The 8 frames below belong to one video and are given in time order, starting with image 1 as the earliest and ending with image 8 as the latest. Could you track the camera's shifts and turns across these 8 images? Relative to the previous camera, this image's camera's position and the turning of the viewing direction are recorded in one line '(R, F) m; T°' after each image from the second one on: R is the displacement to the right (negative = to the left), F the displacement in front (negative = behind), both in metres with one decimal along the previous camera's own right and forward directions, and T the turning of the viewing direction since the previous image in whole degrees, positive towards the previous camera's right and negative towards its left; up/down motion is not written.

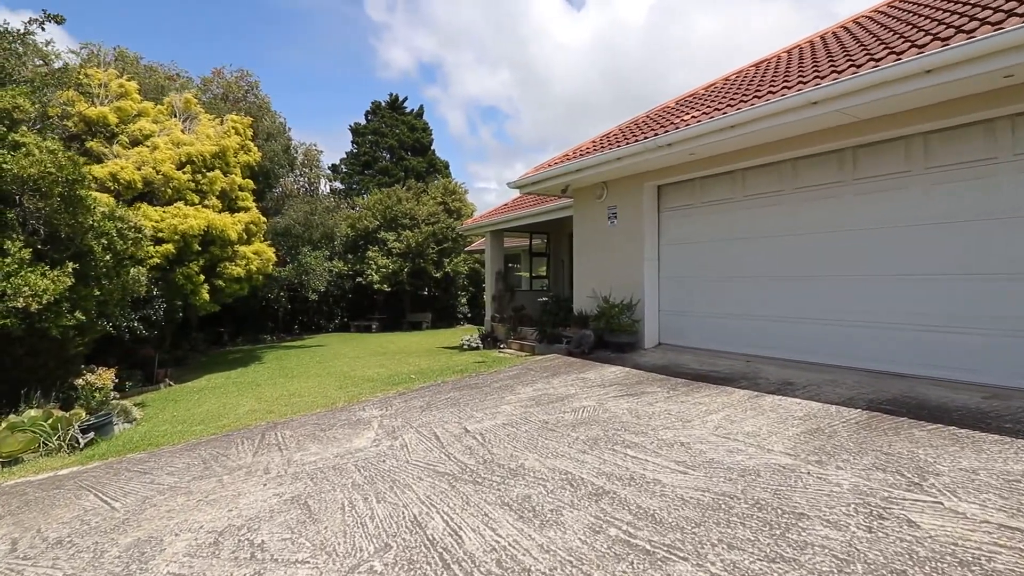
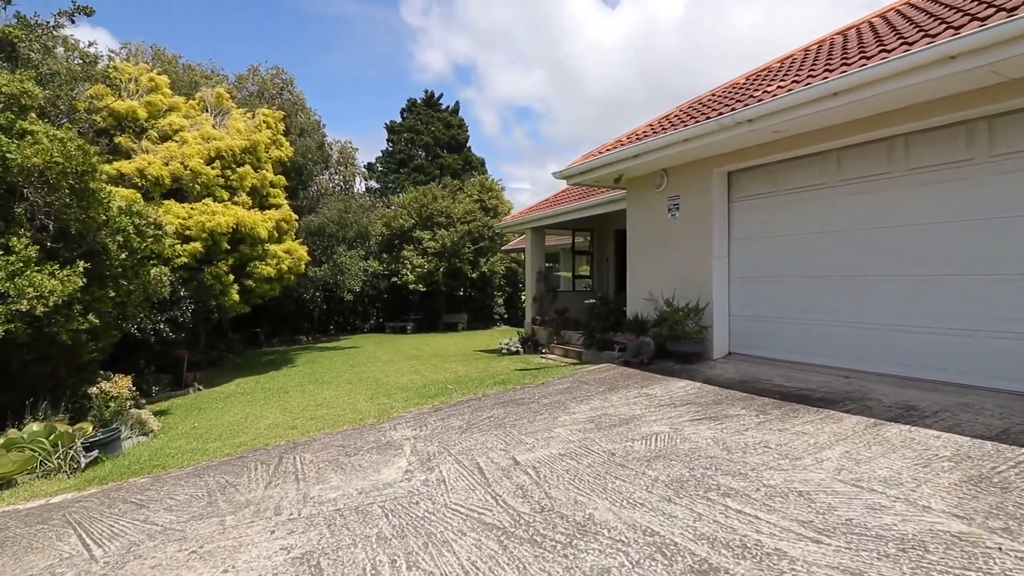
(-0.2, +0.9) m; -4°
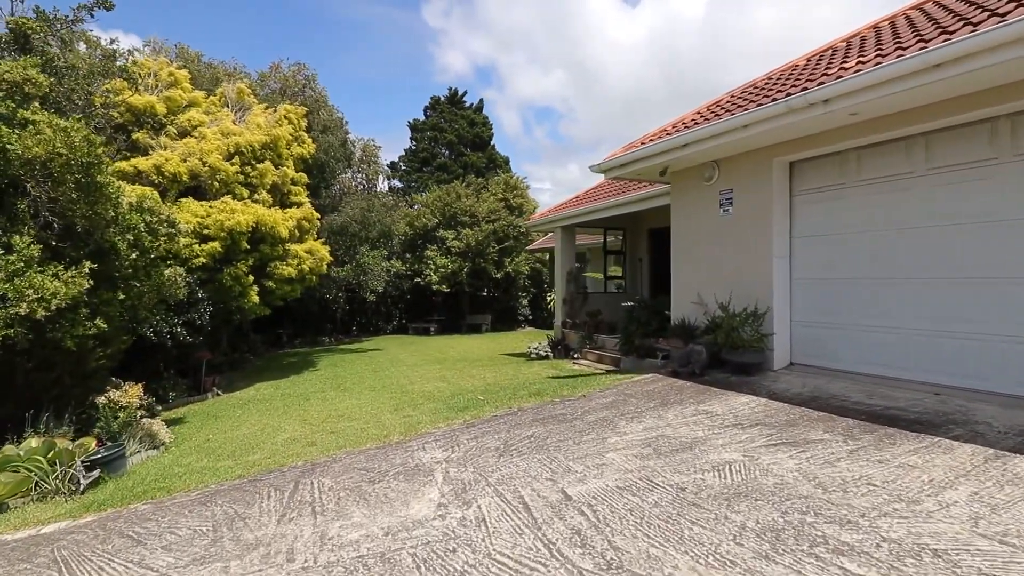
(-0.2, +0.6) m; -2°
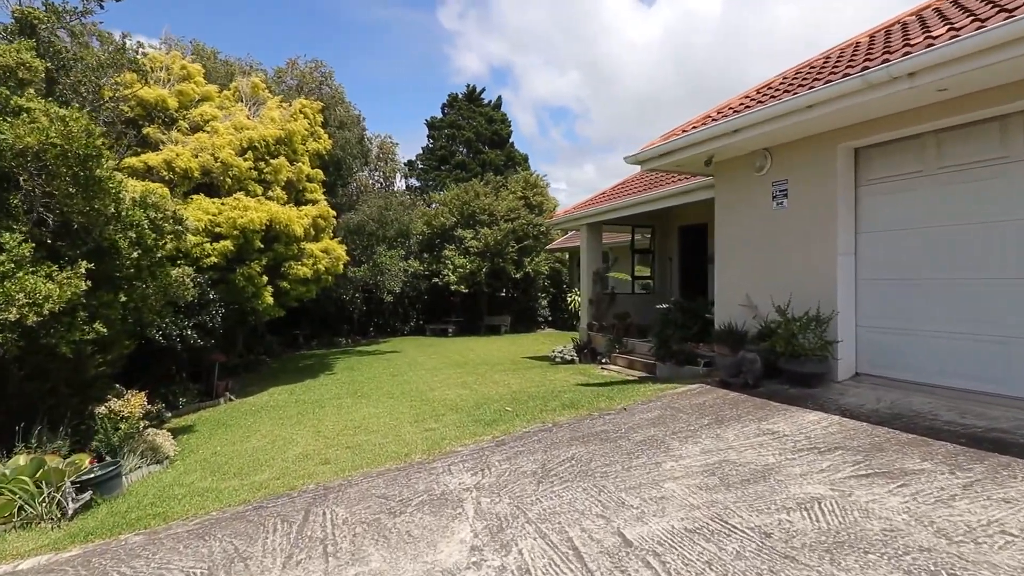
(-0.2, +0.6) m; -2°
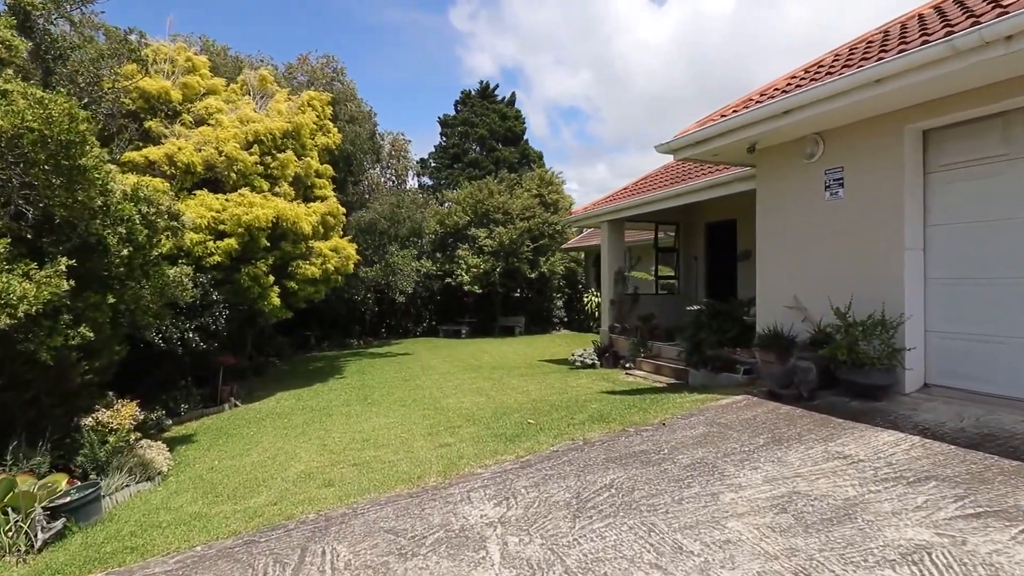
(-0.1, +0.6) m; -1°
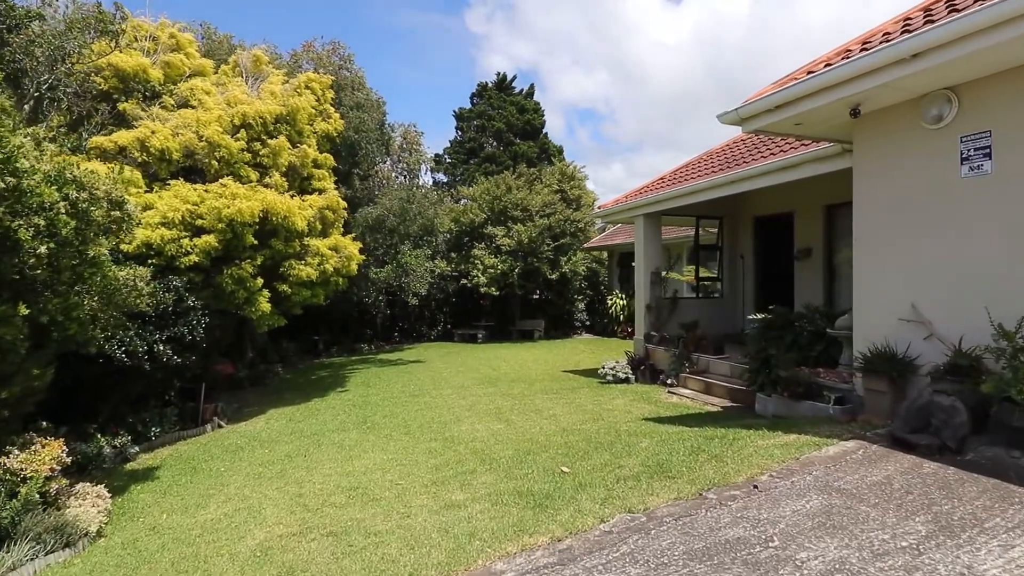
(-0.1, +1.3) m; -2°
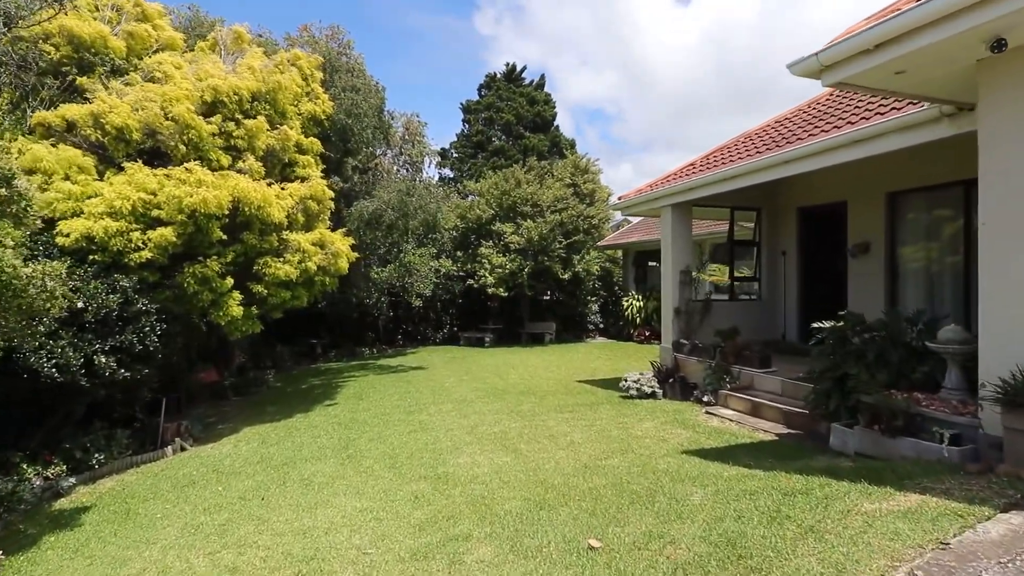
(0.0, +1.2) m; -1°
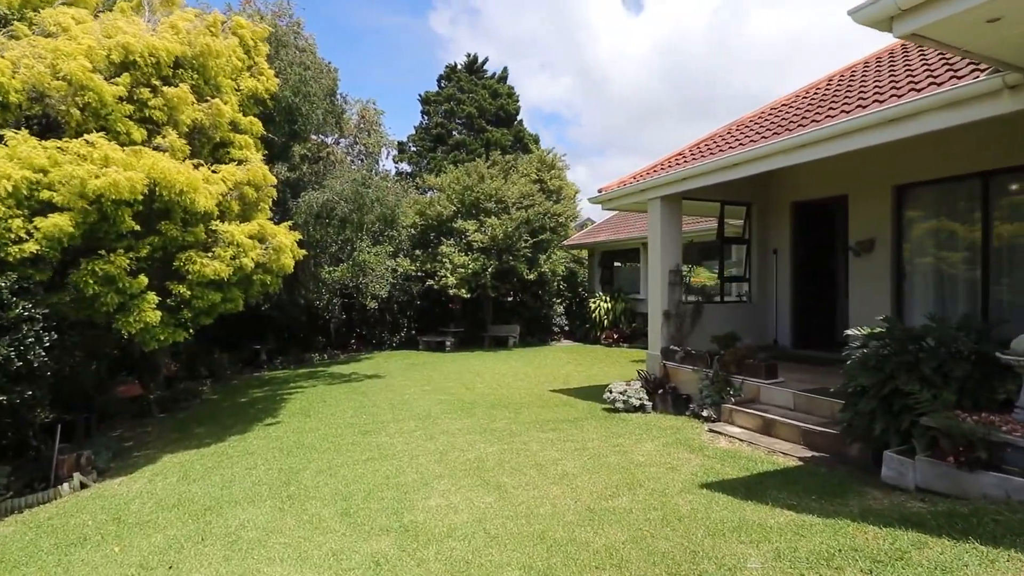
(-0.2, +1.0) m; +5°
